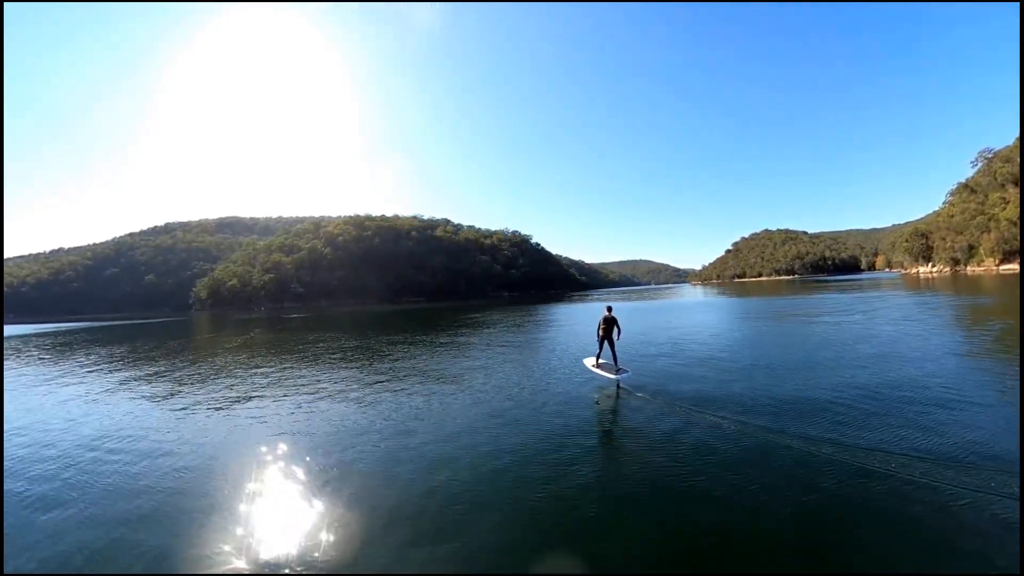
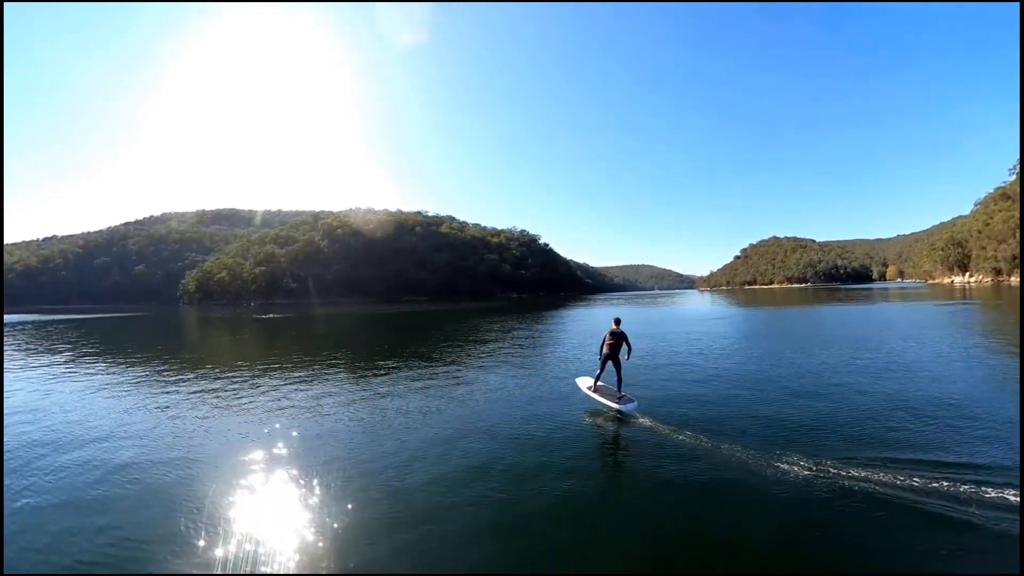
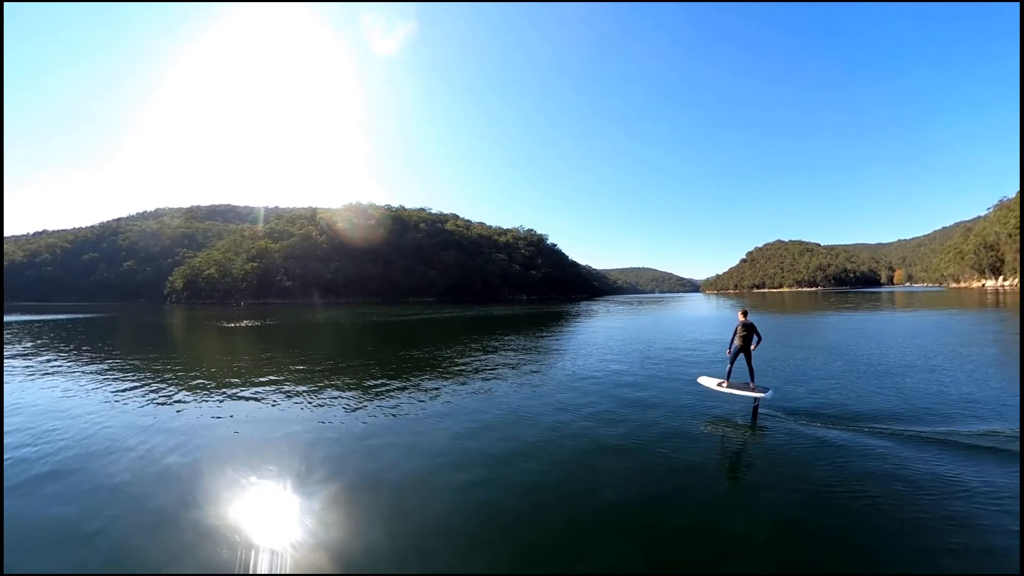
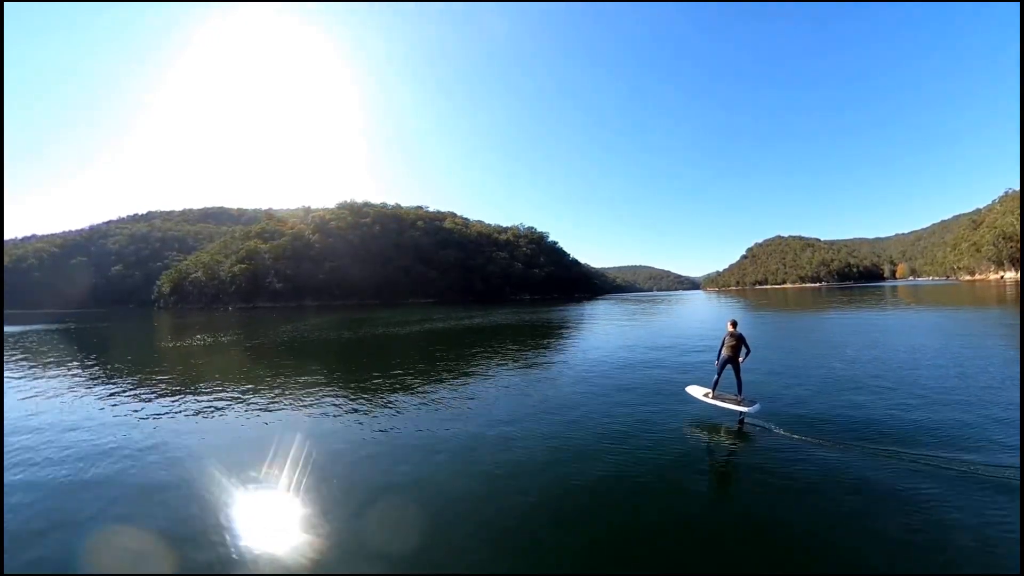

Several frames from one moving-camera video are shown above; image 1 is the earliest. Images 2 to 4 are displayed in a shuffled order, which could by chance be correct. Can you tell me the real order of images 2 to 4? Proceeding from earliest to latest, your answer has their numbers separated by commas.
2, 3, 4
